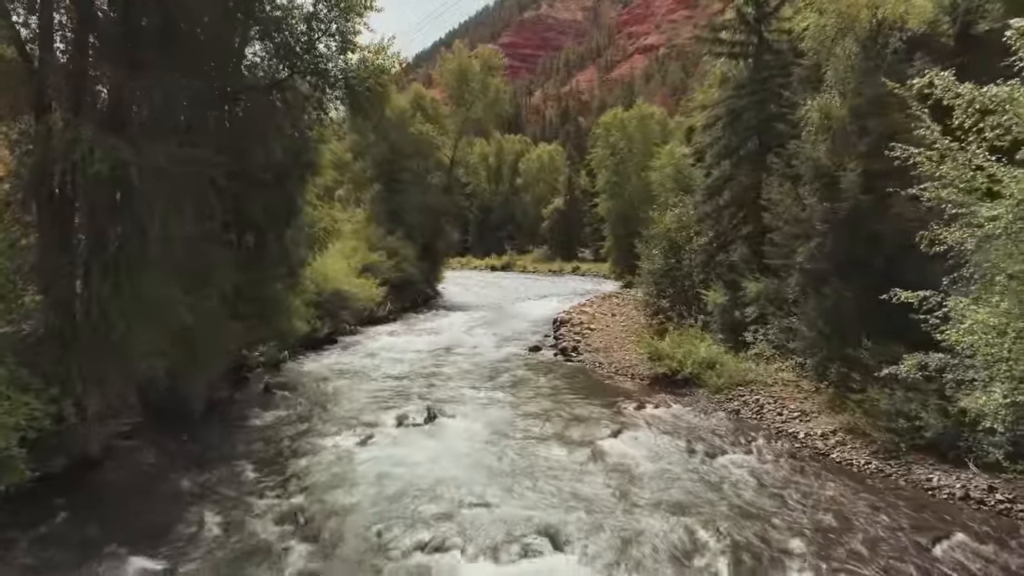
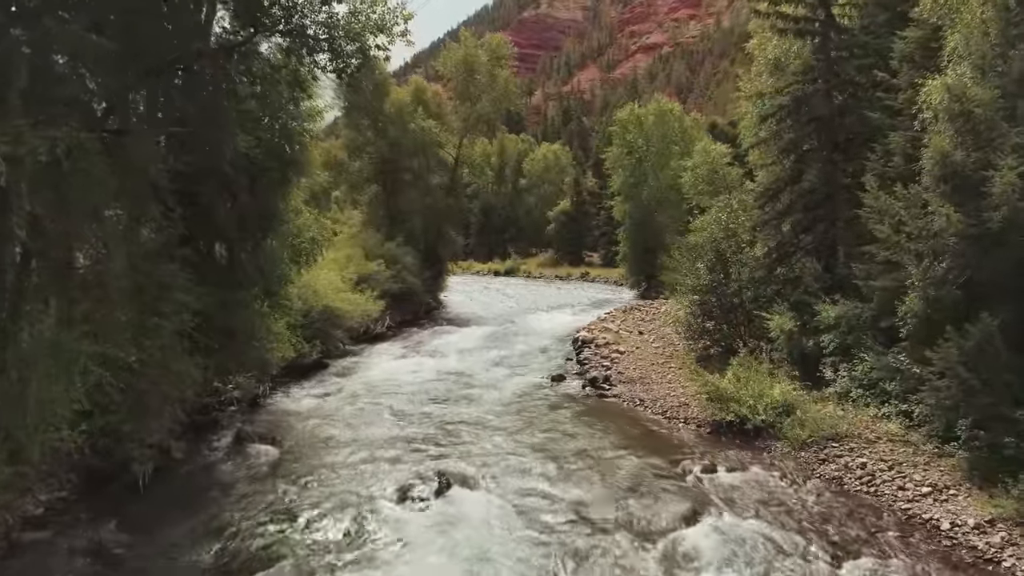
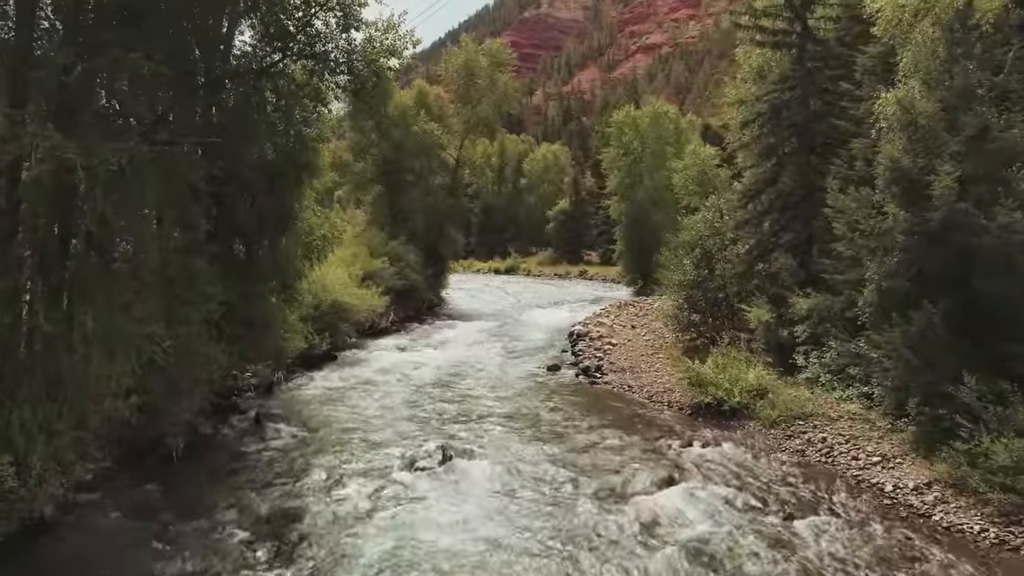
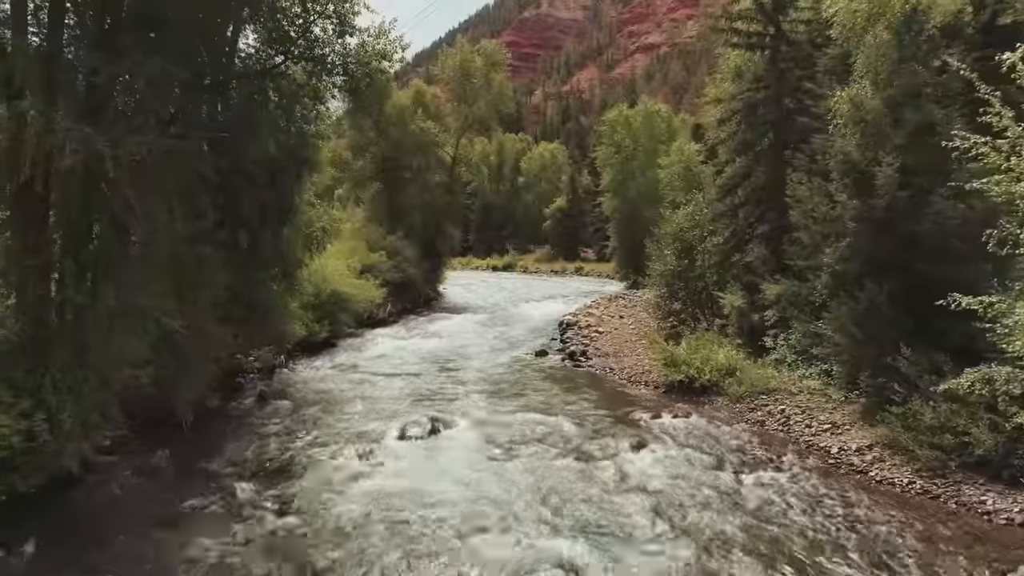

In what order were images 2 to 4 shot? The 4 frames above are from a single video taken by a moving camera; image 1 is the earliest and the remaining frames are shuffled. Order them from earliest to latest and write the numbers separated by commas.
4, 3, 2
